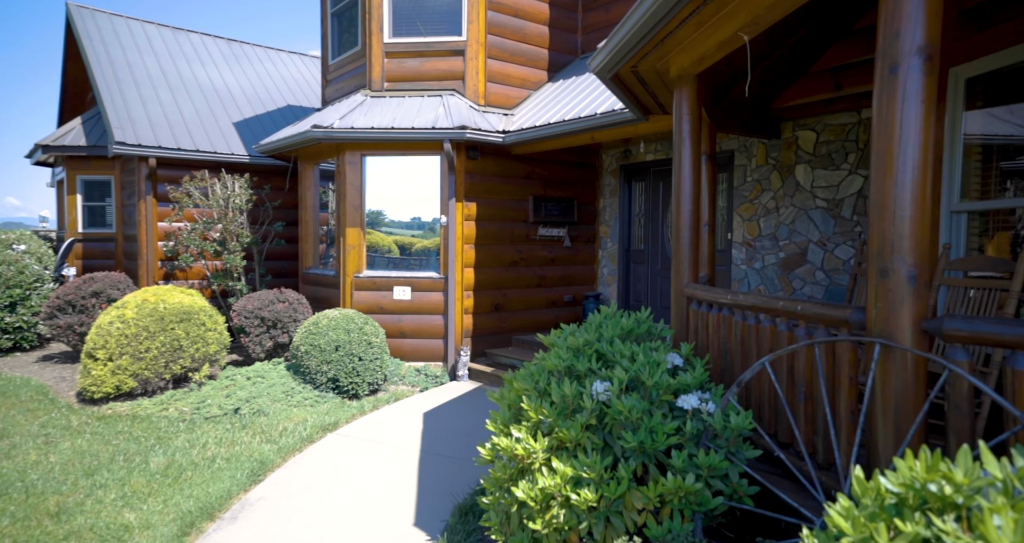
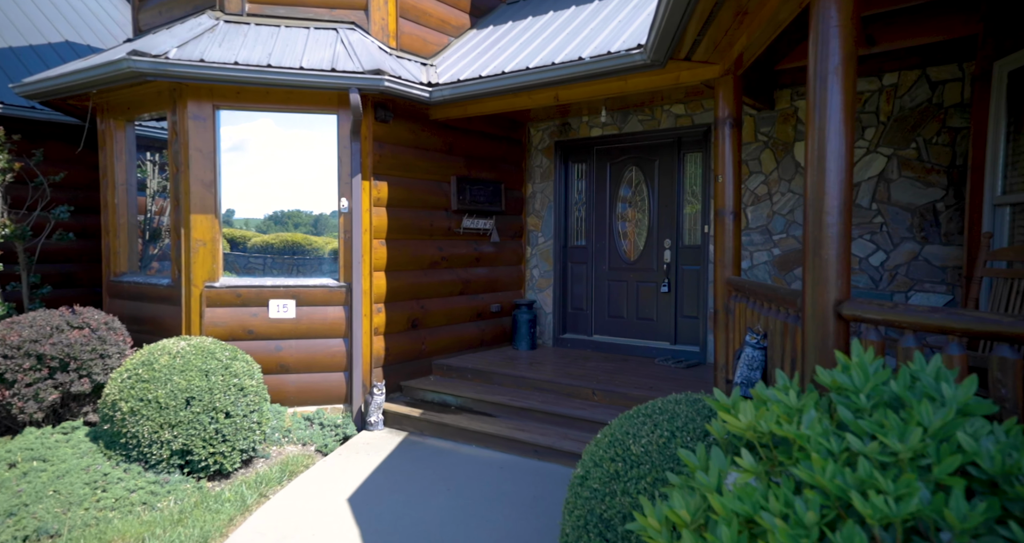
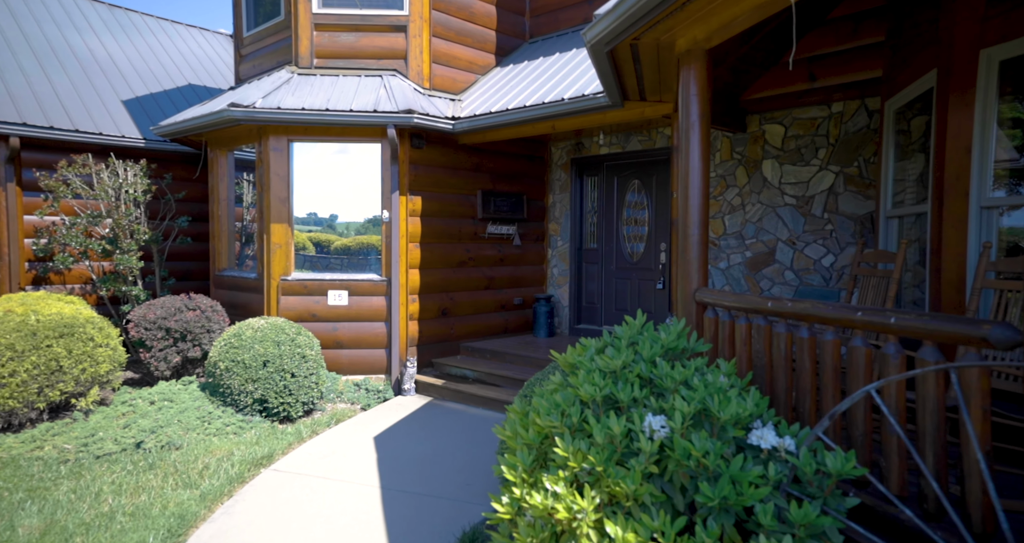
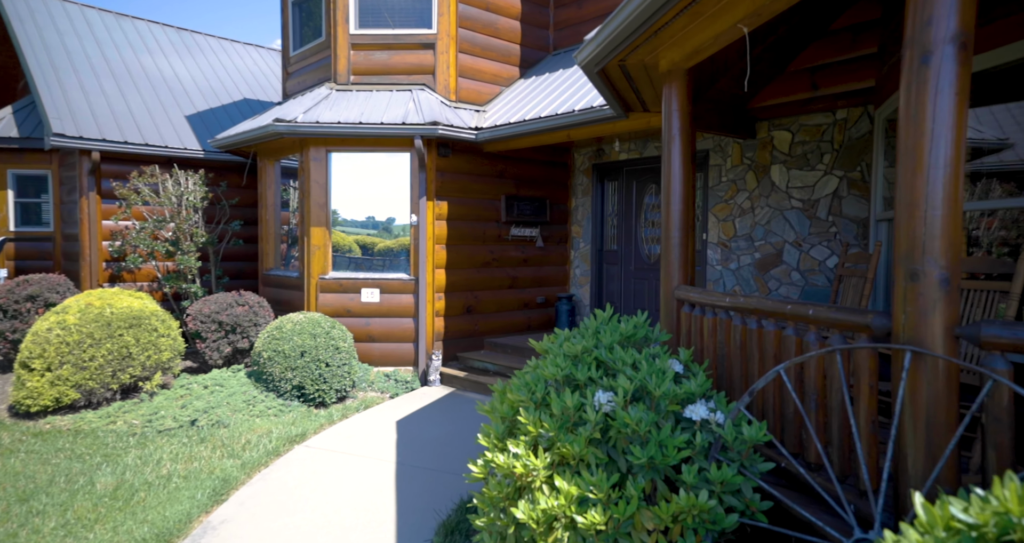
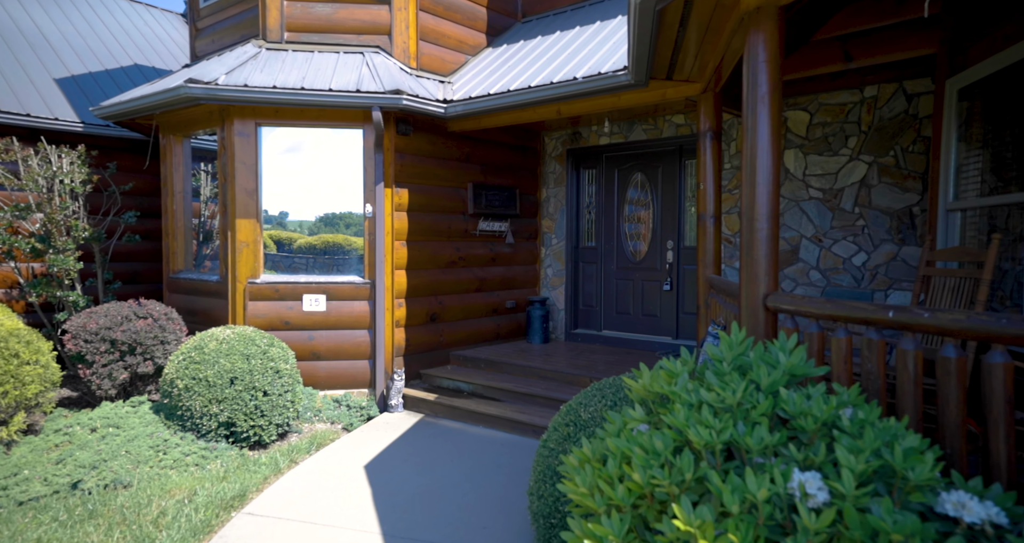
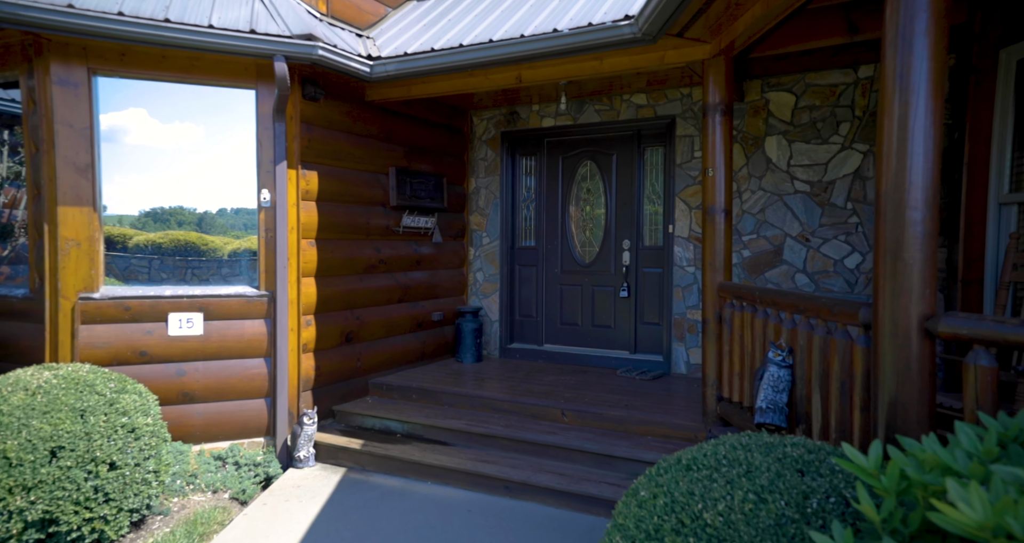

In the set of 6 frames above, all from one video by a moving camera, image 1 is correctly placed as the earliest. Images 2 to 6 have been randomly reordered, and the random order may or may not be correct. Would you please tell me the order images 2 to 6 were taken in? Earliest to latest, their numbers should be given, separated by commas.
4, 3, 5, 2, 6
